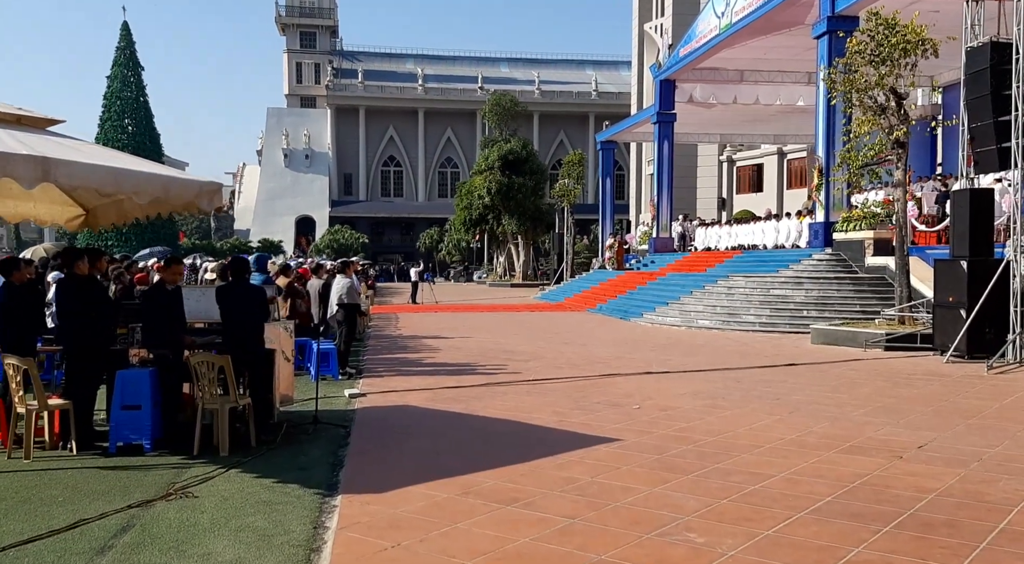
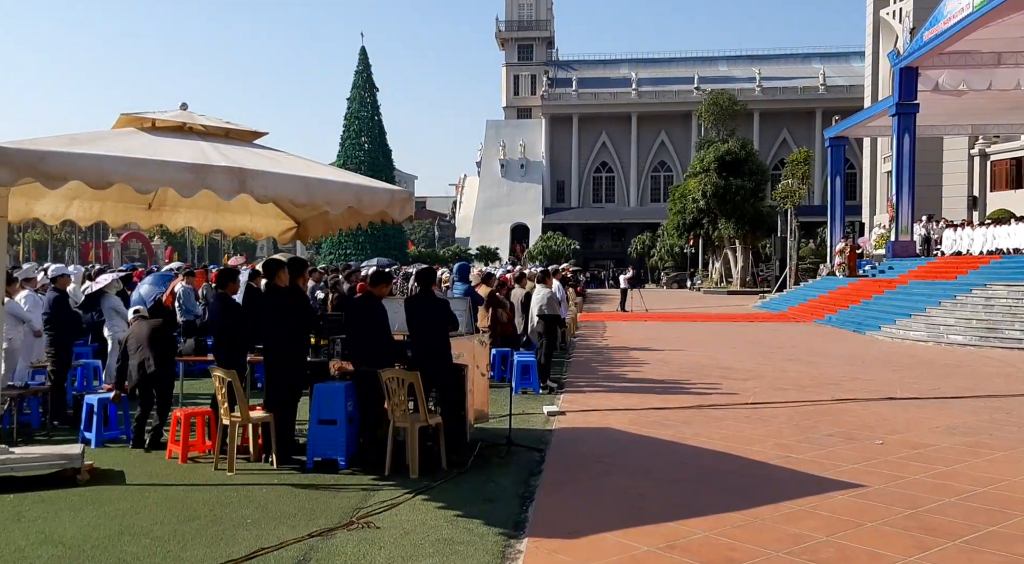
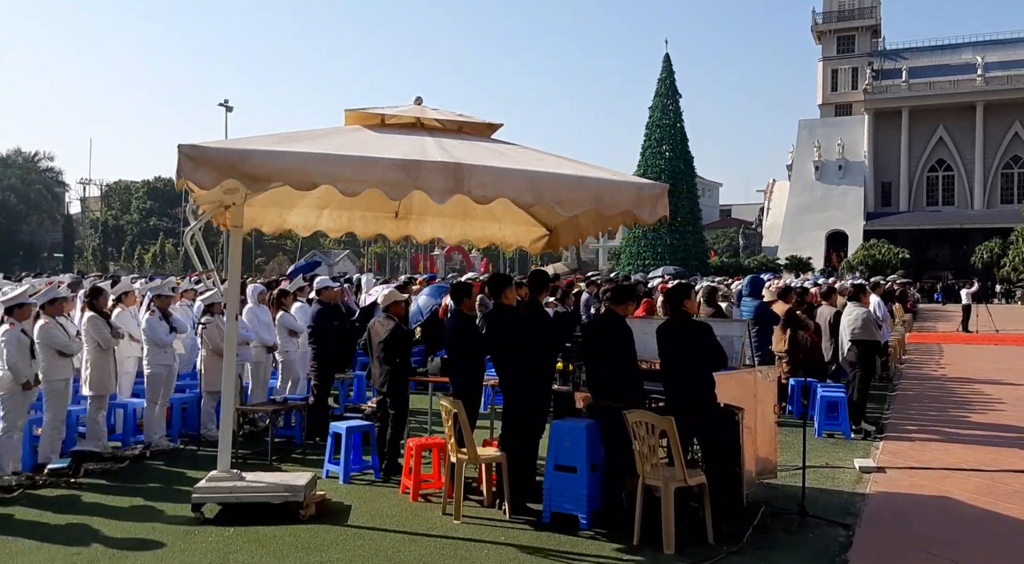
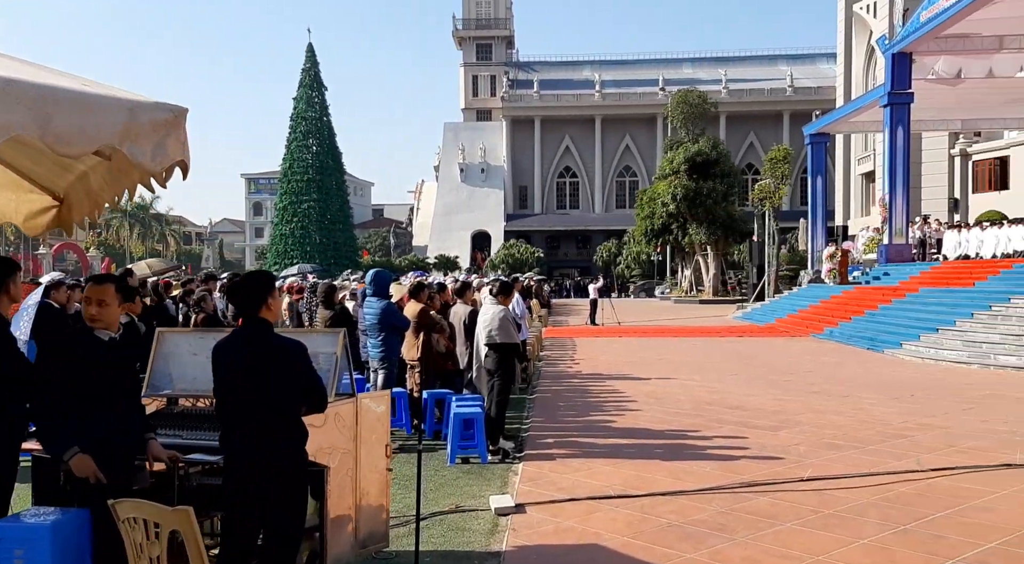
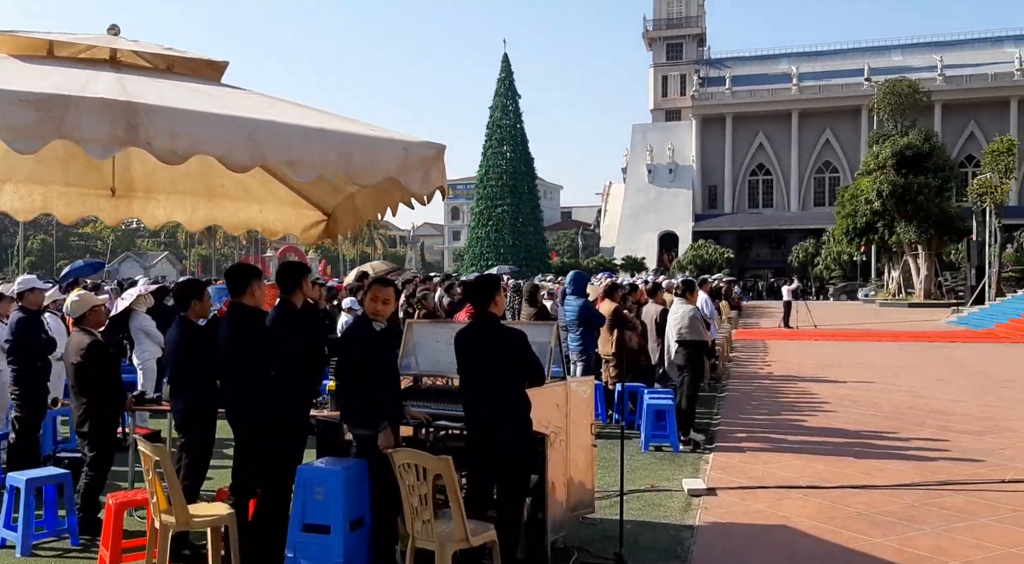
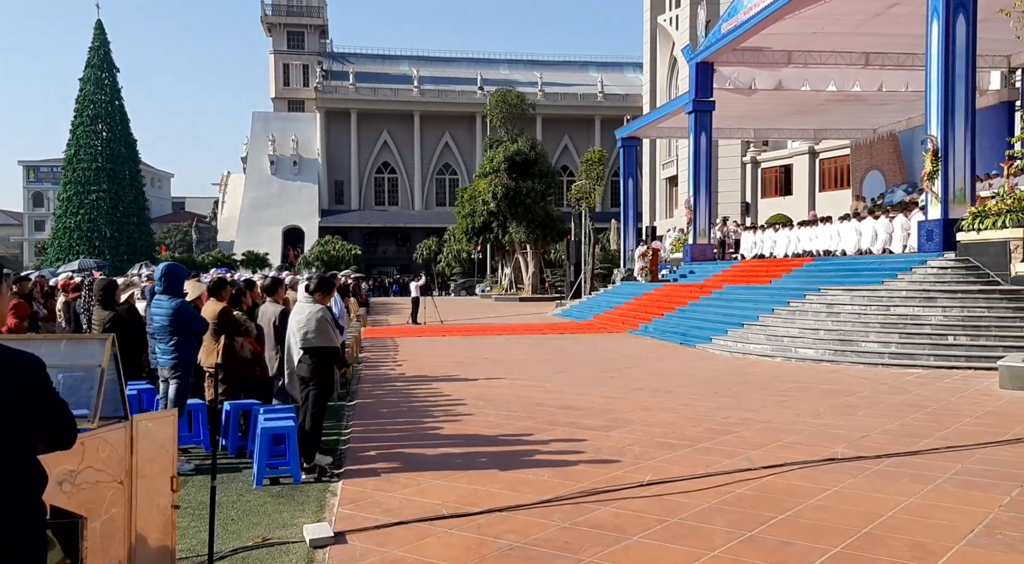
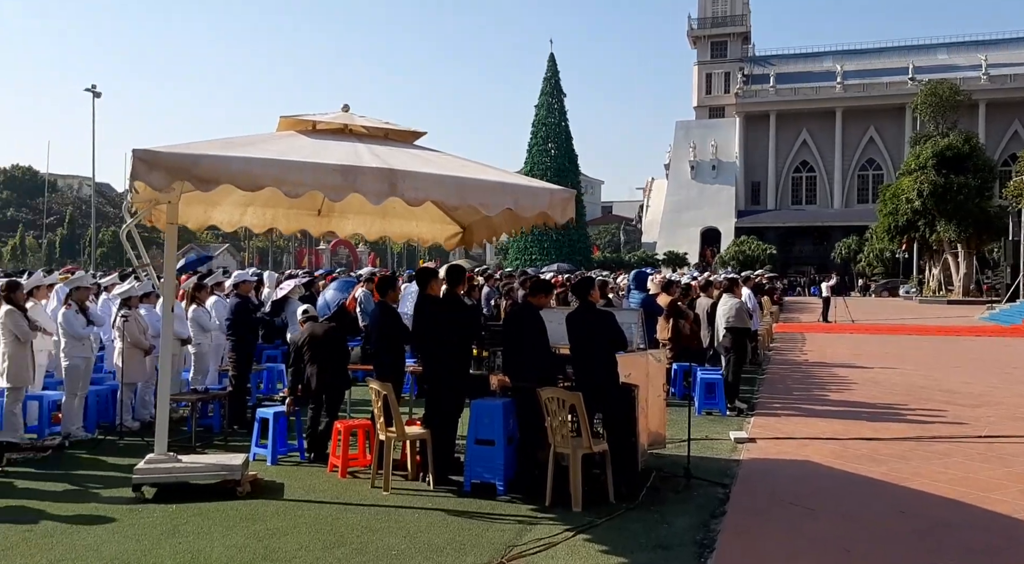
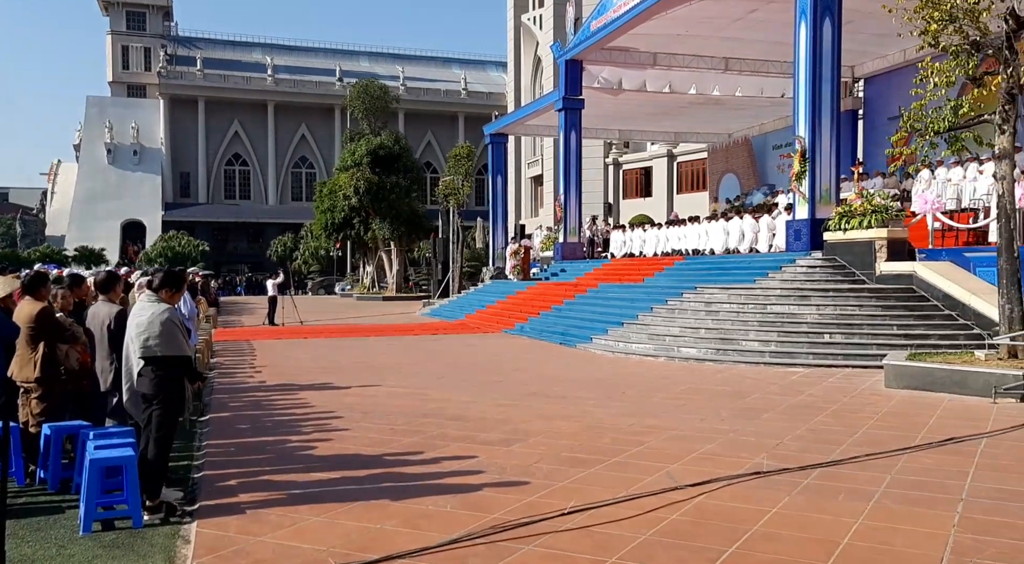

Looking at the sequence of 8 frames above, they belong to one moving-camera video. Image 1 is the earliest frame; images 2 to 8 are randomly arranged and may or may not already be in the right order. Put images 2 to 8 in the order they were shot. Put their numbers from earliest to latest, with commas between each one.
2, 7, 3, 5, 4, 6, 8
